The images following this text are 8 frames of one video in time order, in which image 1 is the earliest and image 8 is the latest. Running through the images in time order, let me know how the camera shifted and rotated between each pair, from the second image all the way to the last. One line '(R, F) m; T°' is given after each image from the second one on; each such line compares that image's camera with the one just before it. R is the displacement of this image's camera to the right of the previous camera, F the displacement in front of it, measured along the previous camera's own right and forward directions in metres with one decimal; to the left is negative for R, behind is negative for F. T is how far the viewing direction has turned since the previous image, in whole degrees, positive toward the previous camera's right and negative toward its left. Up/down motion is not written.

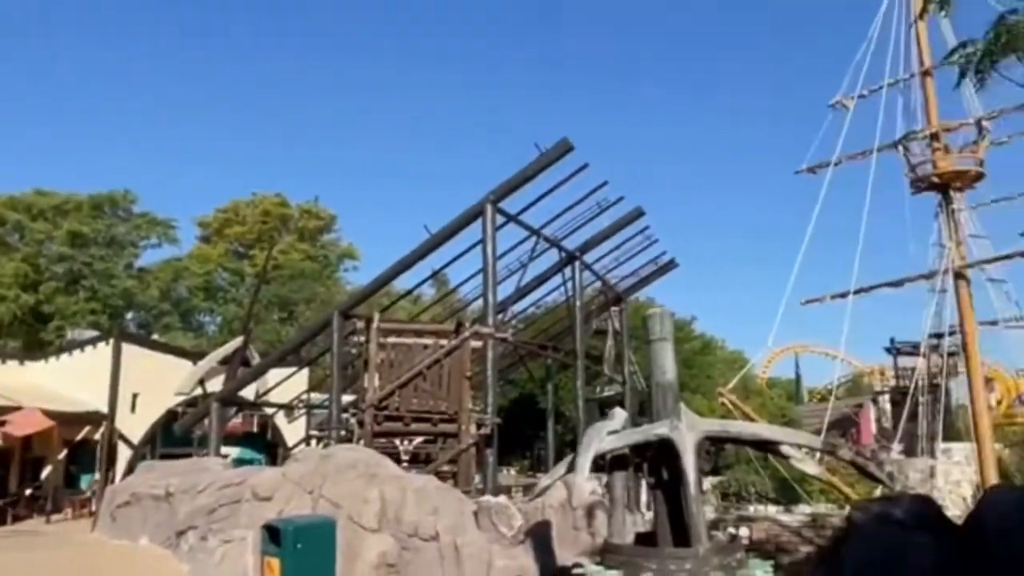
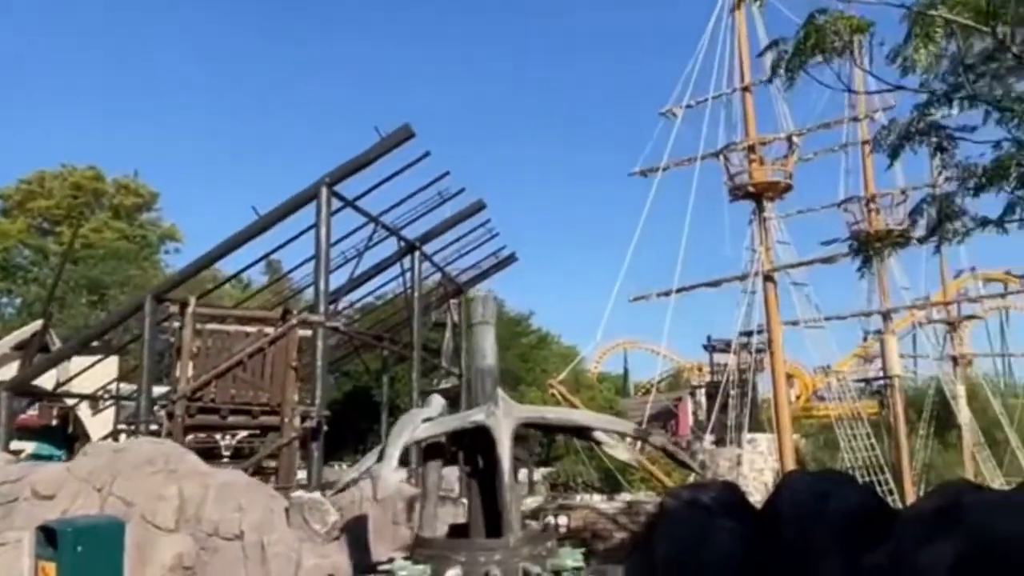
(+0.1, +0.1) m; +9°
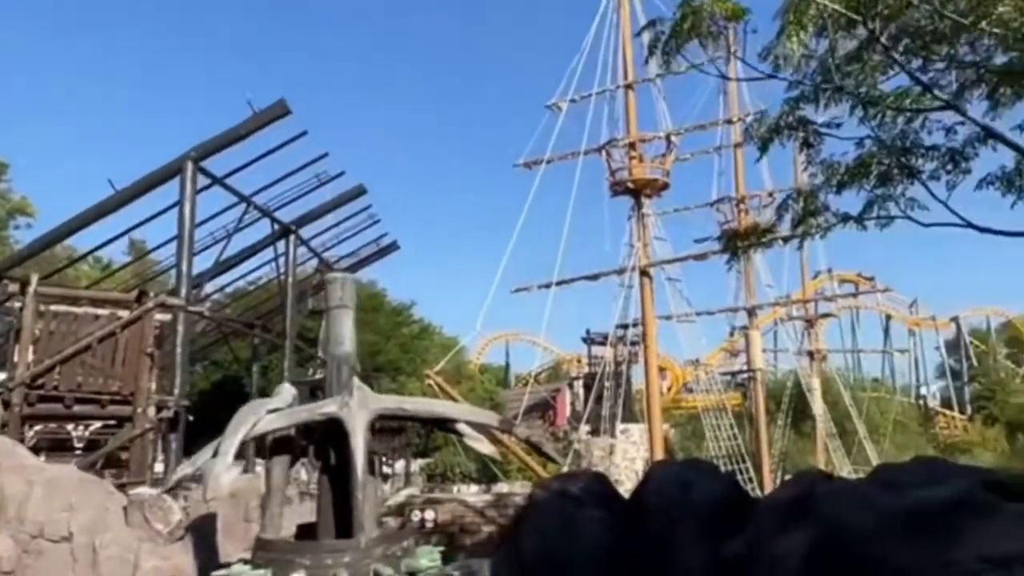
(+0.1, +0.3) m; +7°
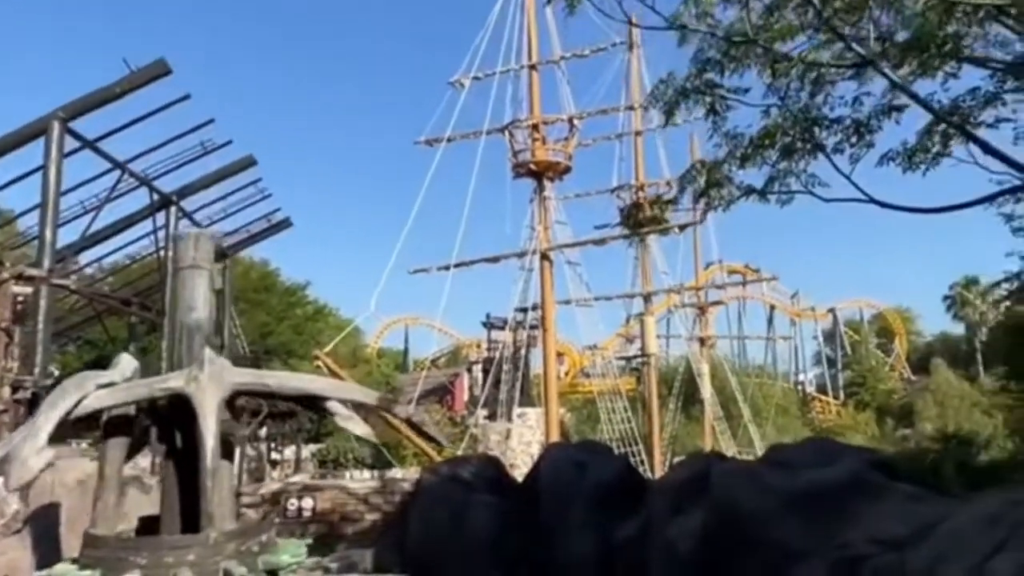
(+0.1, +0.4) m; +6°
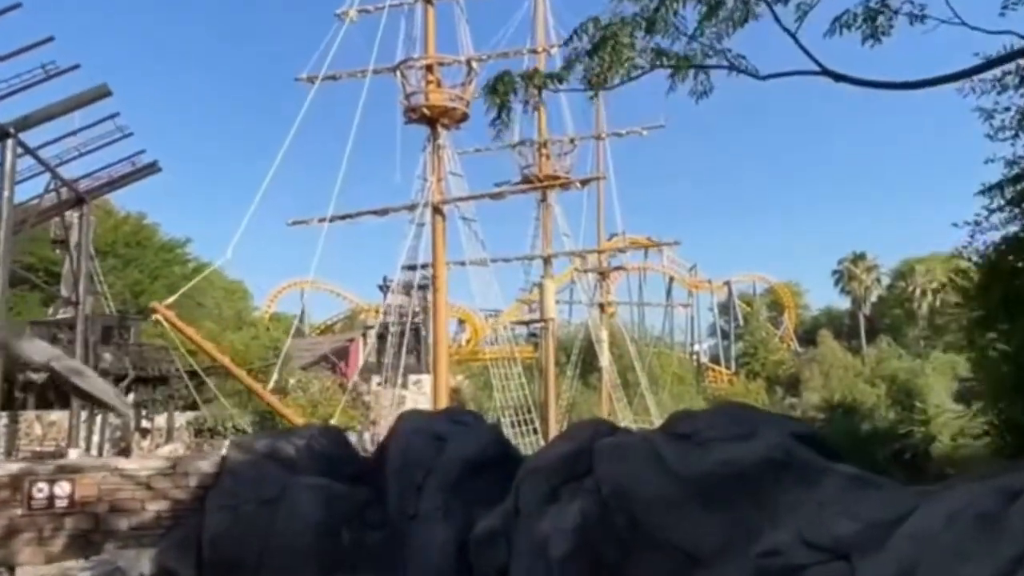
(+0.3, +1.4) m; +6°
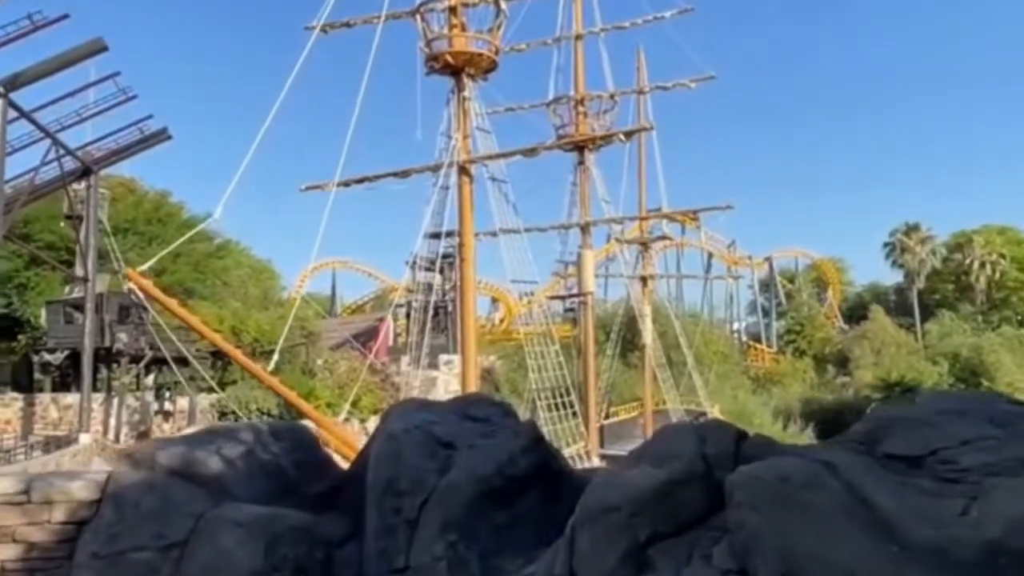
(0.0, +1.8) m; -2°
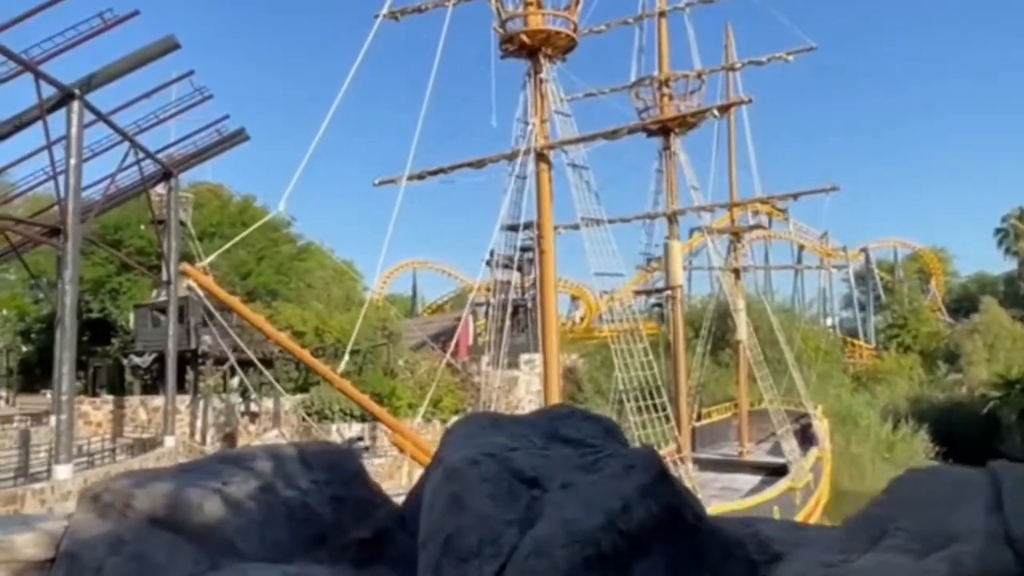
(-0.1, +1.0) m; -5°
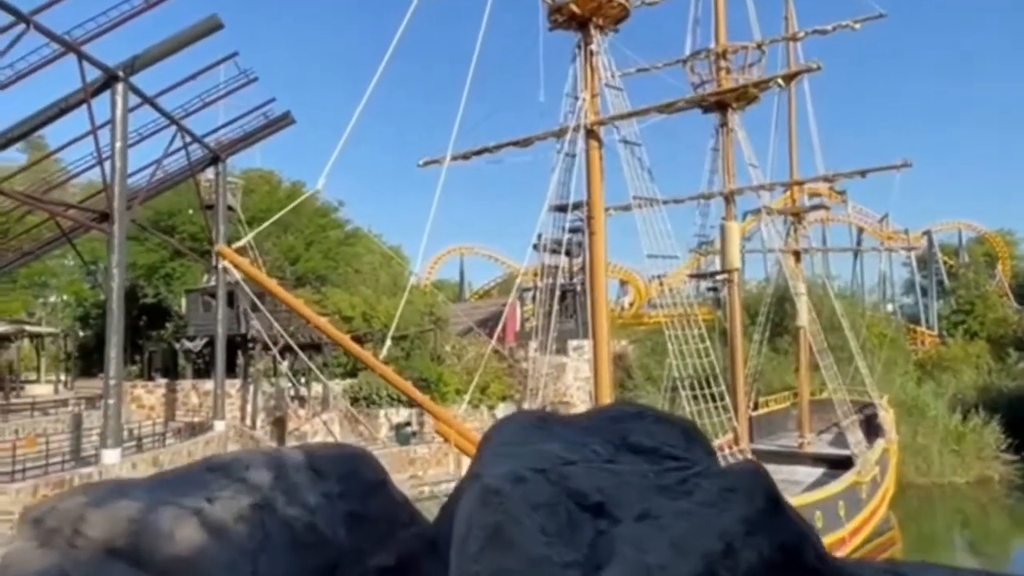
(0.0, +0.6) m; -3°
